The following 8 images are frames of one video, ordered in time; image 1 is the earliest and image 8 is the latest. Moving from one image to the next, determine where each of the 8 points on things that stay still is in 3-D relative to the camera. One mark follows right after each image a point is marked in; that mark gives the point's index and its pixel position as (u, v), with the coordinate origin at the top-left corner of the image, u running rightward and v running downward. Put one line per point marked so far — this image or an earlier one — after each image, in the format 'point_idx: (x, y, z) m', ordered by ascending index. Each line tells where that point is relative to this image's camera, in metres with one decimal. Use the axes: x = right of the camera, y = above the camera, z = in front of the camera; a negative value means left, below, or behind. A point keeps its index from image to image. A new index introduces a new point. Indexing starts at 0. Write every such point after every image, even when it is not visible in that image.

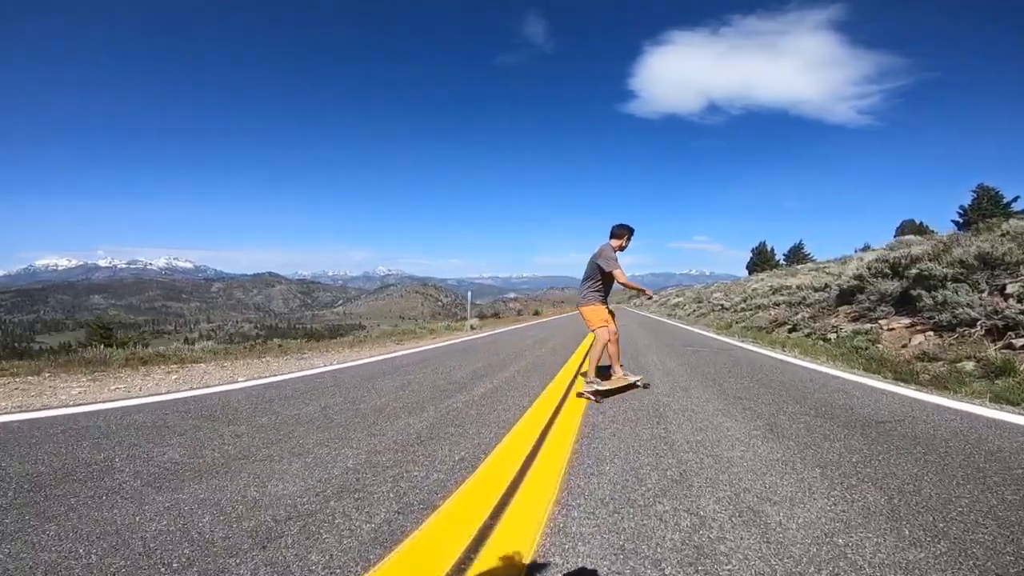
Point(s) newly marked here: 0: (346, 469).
0: (-1.1, -1.2, +3.4) m
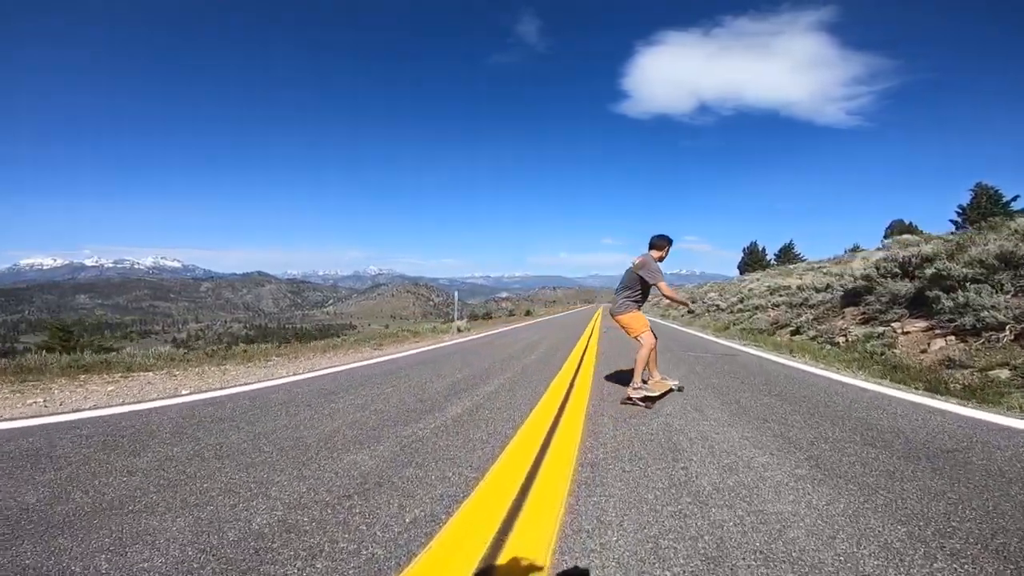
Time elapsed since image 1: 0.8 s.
0: (-1.2, -1.2, +2.5) m
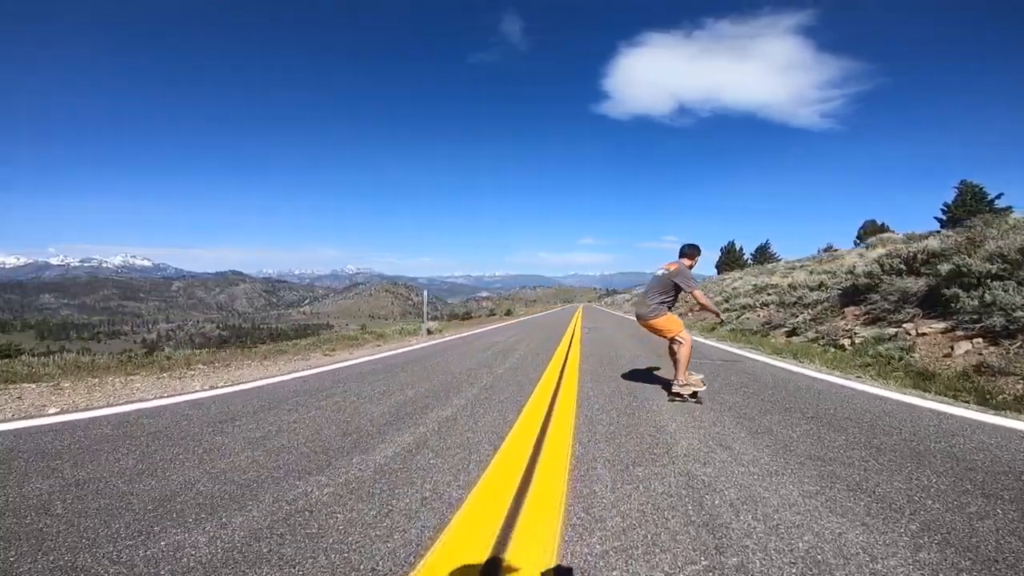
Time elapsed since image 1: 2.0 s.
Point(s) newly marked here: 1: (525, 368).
0: (-1.4, -1.1, +1.0) m
1: (+0.2, -1.2, +9.5) m
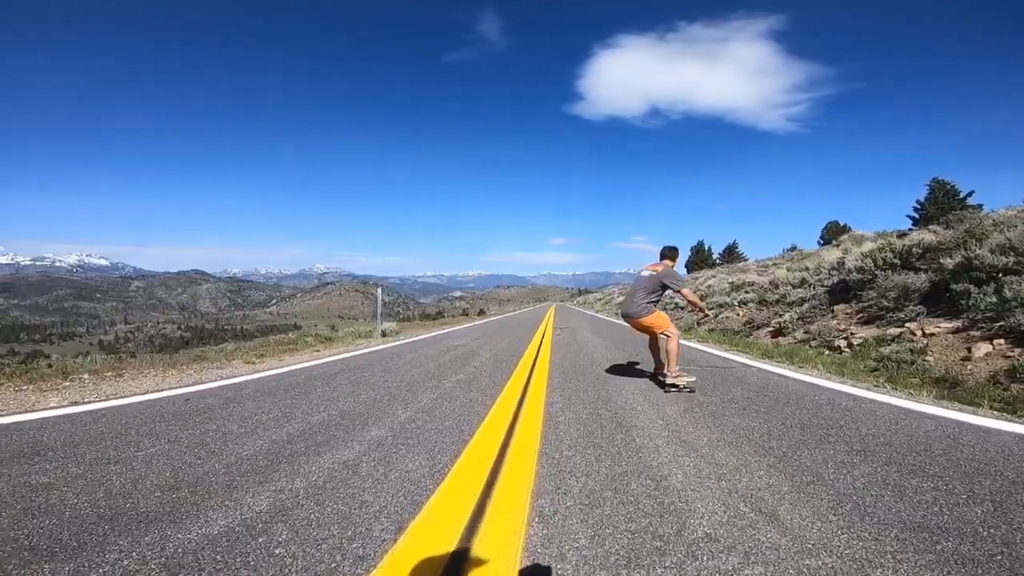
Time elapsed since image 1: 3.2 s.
0: (-1.6, -1.0, -0.4) m
1: (-0.5, -1.1, +8.1) m
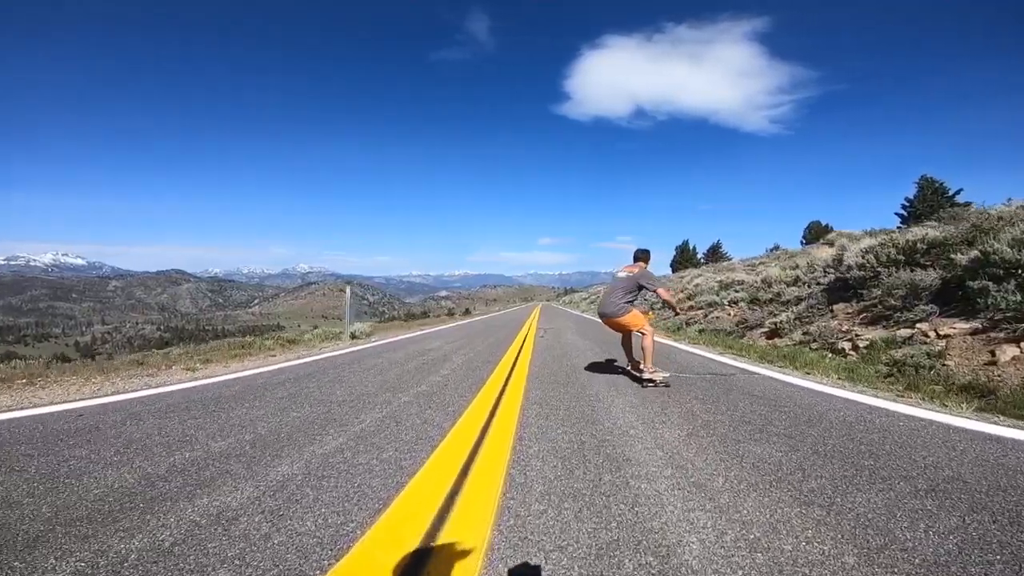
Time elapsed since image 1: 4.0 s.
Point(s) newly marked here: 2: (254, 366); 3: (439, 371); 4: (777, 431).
0: (-1.8, -1.0, -1.4) m
1: (-0.8, -1.1, +7.2) m
2: (-4.2, -1.3, +8.5) m
3: (-0.9, -1.1, +6.8) m
4: (+2.0, -1.0, +3.8) m
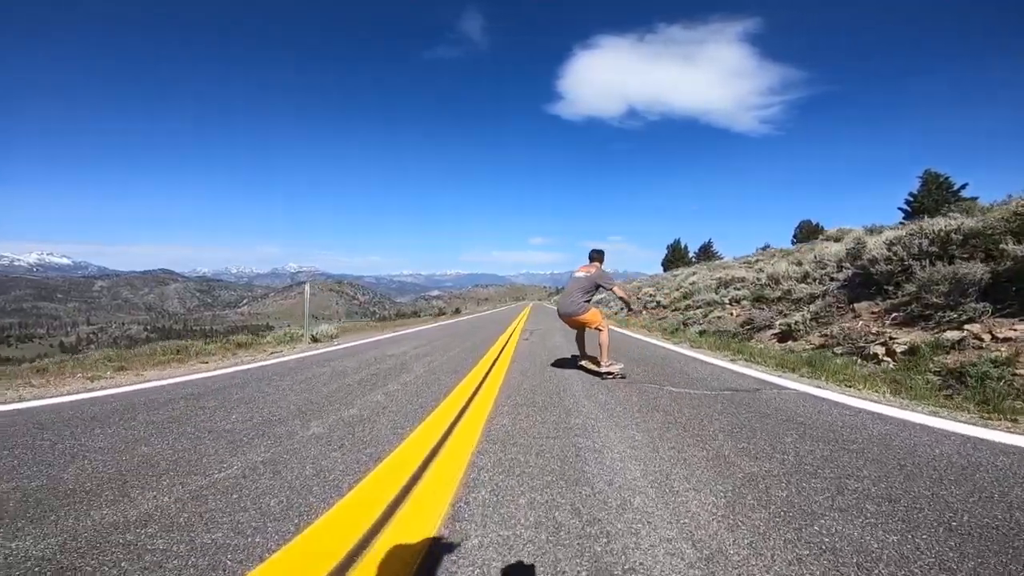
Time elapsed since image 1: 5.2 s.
0: (-2.0, -0.9, -2.8) m
1: (-1.2, -1.0, +5.8) m
2: (-4.5, -1.2, +7.1) m
3: (-1.3, -1.0, +5.4) m
4: (+1.7, -1.0, +2.4) m
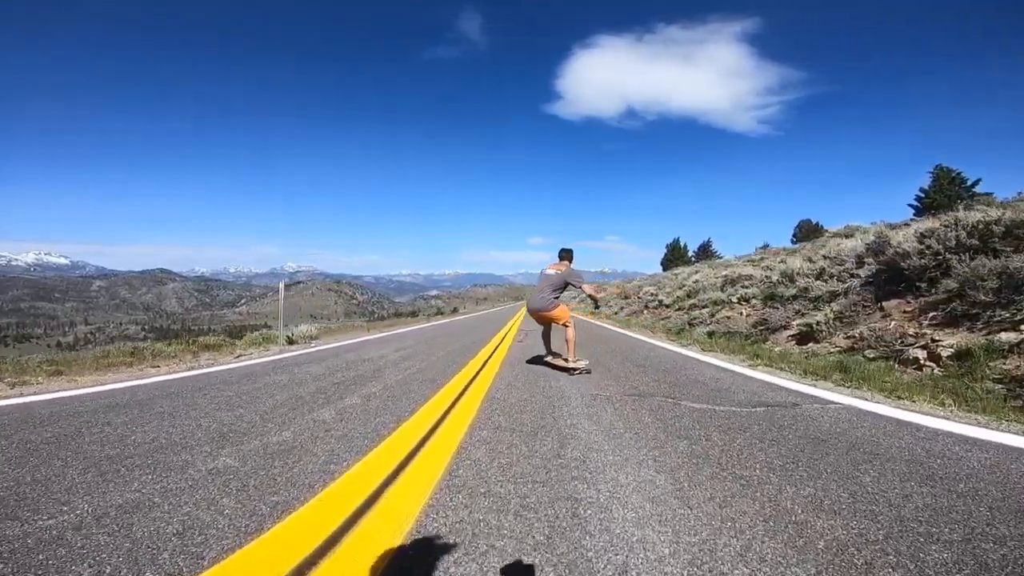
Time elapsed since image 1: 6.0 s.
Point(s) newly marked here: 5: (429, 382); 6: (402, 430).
0: (-2.1, -0.8, -3.8) m
1: (-1.3, -1.0, +4.8) m
2: (-4.7, -1.1, +6.1) m
3: (-1.4, -1.0, +4.5) m
4: (+1.5, -0.9, +1.5) m
5: (-0.8, -0.9, +5.3) m
6: (-0.7, -1.0, +3.5) m
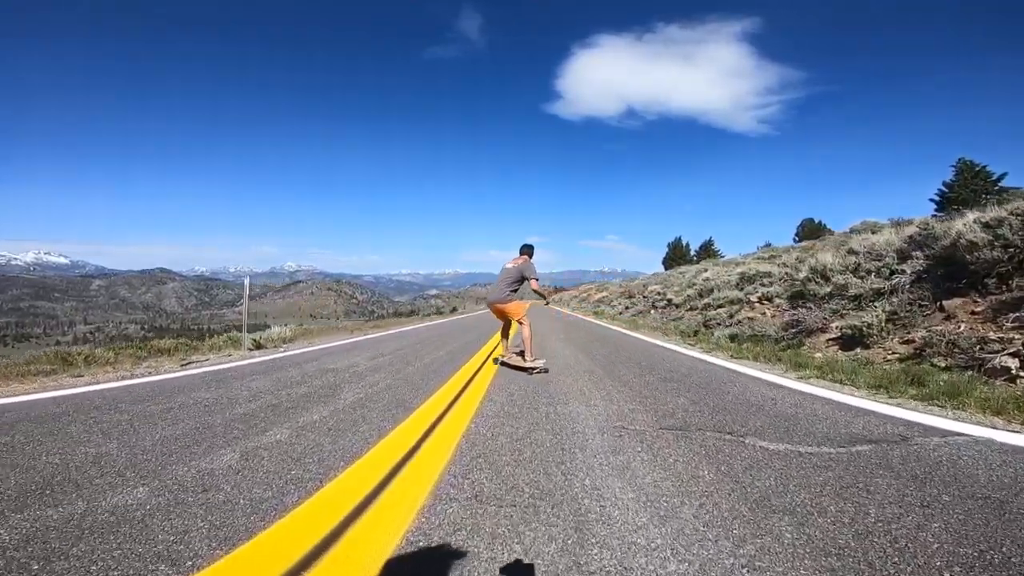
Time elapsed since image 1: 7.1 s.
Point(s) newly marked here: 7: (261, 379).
0: (-2.1, -0.8, -5.1) m
1: (-1.3, -0.9, +3.5) m
2: (-4.7, -1.1, +4.8) m
3: (-1.5, -0.9, +3.2) m
4: (+1.5, -0.8, +0.2) m
5: (-0.9, -0.9, +4.0) m
6: (-0.8, -0.9, +2.2) m
7: (-2.4, -1.0, +5.0) m
